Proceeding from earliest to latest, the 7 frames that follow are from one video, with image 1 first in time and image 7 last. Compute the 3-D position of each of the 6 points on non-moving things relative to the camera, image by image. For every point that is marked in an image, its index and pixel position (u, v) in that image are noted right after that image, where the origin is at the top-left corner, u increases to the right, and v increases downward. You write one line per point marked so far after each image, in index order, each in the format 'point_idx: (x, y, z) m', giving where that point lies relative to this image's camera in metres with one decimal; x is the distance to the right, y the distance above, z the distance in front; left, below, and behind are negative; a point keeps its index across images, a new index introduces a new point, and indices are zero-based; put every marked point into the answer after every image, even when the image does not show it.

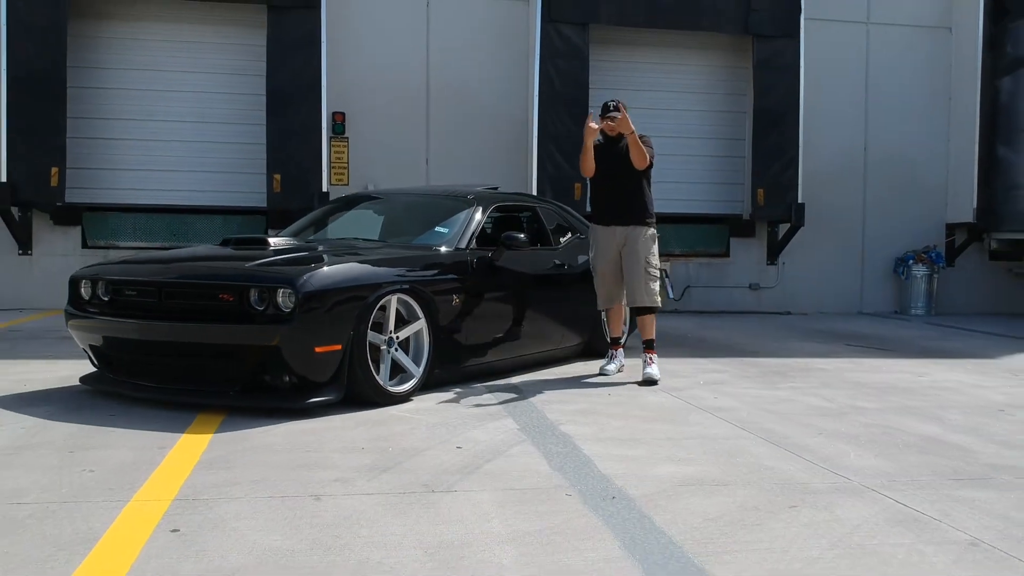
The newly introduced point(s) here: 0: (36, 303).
0: (-2.9, -0.1, +9.9) m
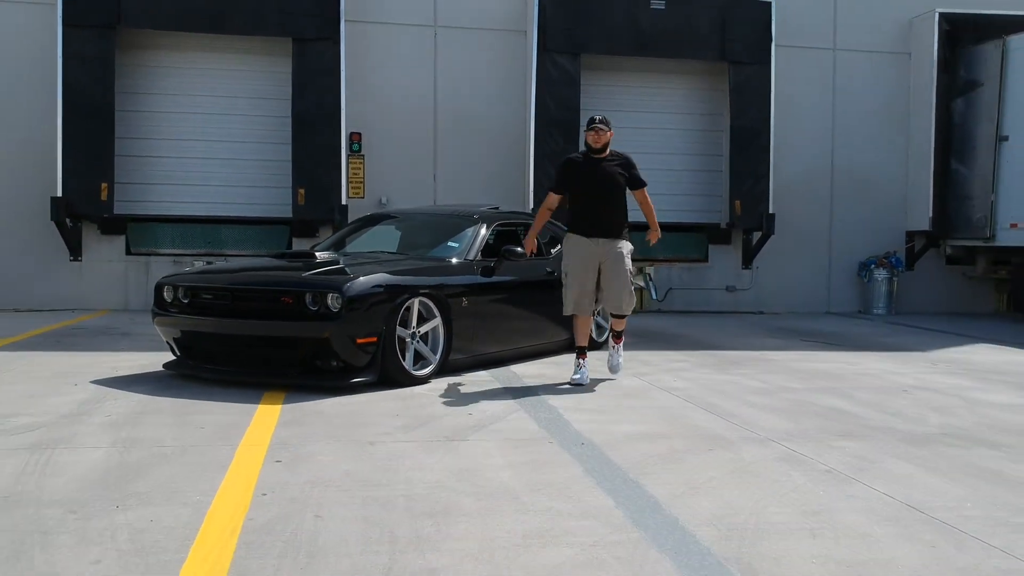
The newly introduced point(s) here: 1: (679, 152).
0: (-2.9, -0.1, +11.1) m
1: (+1.3, +1.1, +12.8) m
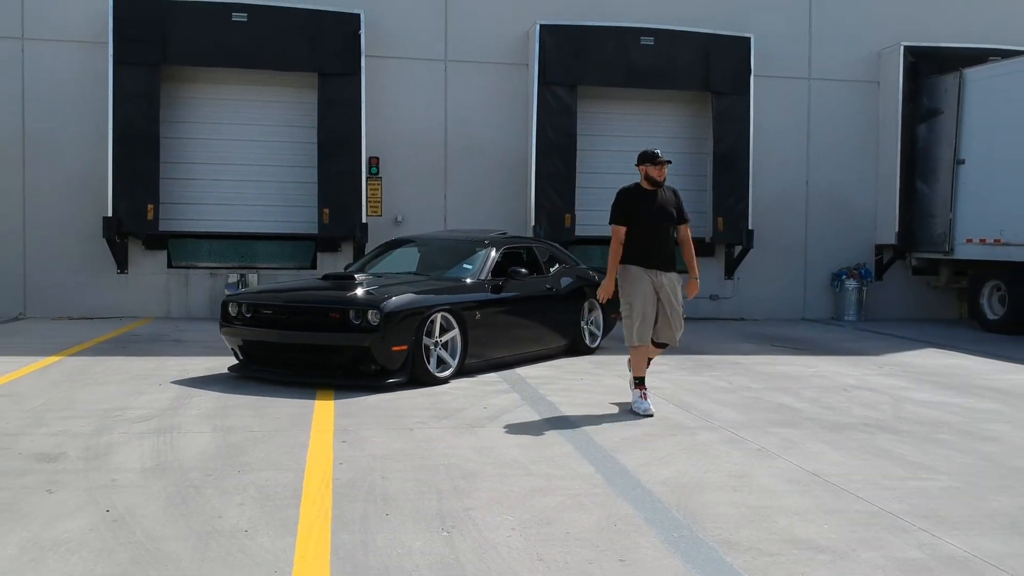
0: (-2.9, -0.2, +12.3) m
1: (+1.3, +1.0, +14.0) m
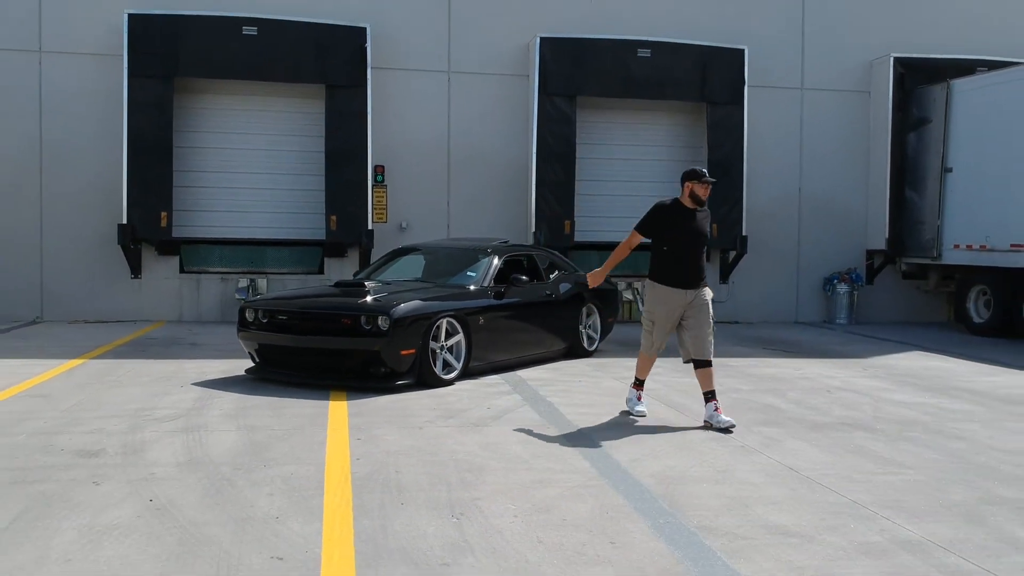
0: (-2.9, -0.2, +12.7) m
1: (+1.4, +1.0, +14.4) m
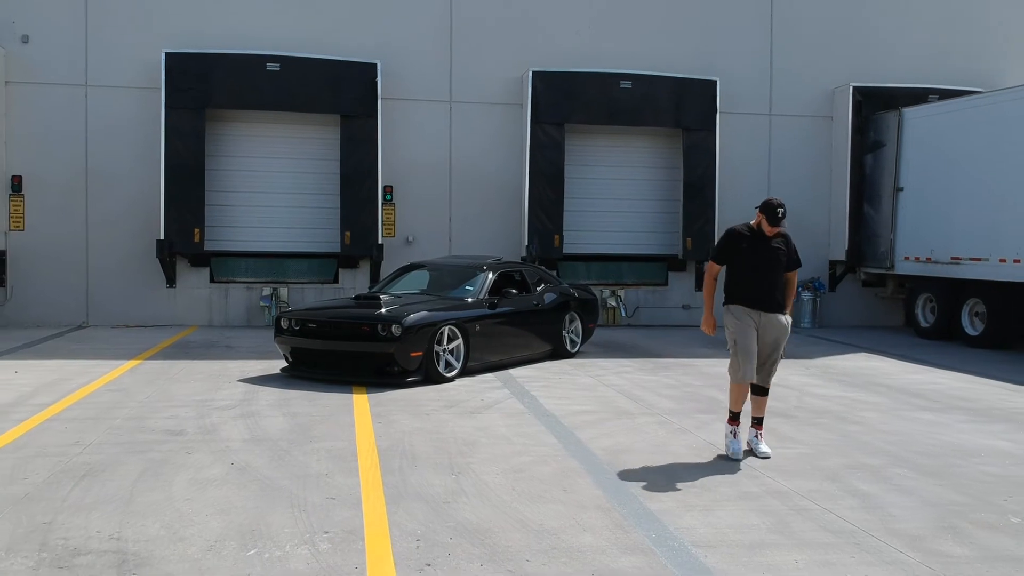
0: (-3.0, -0.3, +14.3) m
1: (+1.3, +0.9, +16.0) m
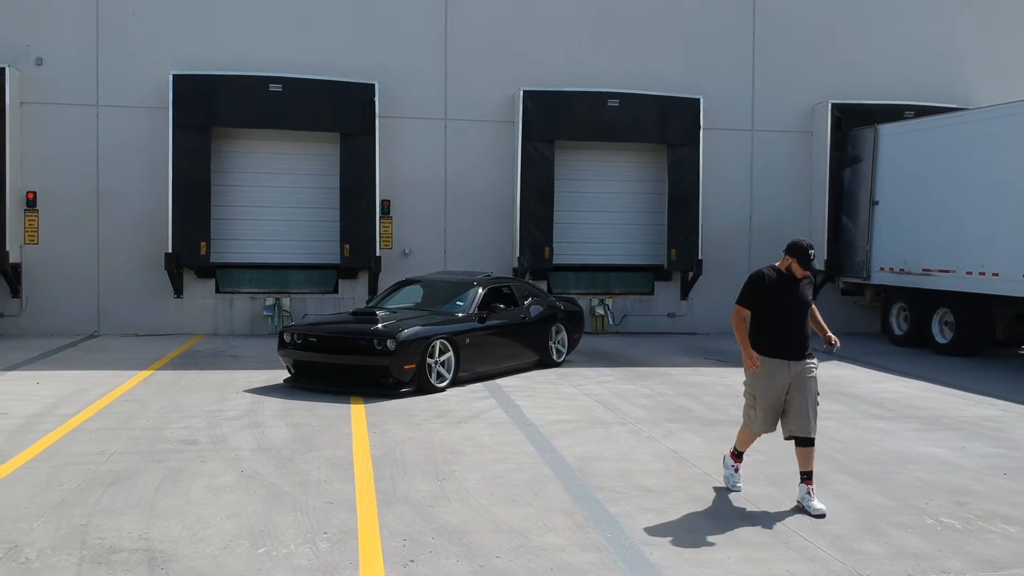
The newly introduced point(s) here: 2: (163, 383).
0: (-3.0, -0.4, +15.0) m
1: (+1.2, +0.8, +16.7) m
2: (-2.2, -0.6, +10.1) m
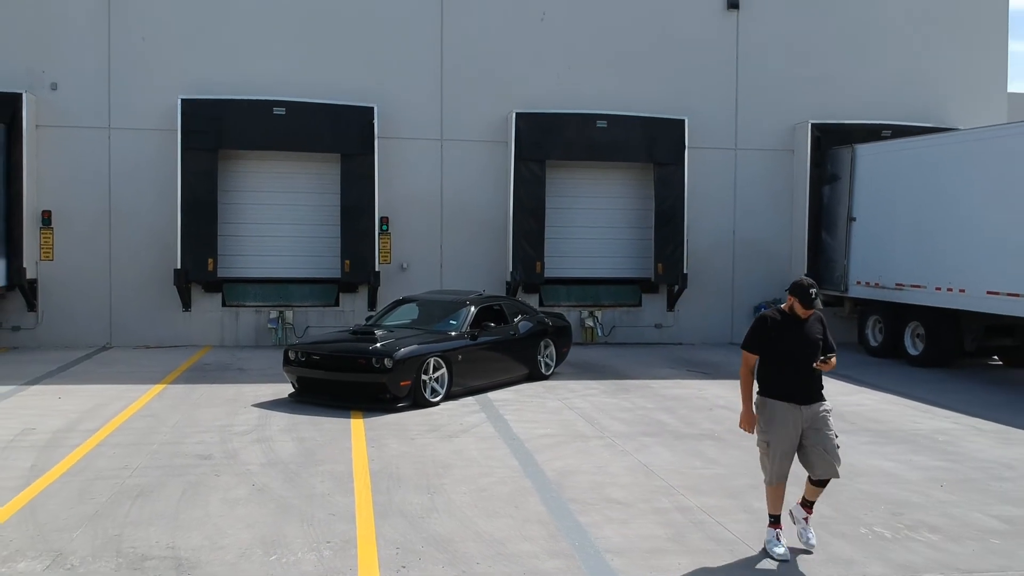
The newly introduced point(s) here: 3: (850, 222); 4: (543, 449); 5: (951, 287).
0: (-3.1, -0.5, +15.7) m
1: (+1.2, +0.7, +17.4) m
2: (-2.3, -0.7, +10.9) m
3: (+3.5, +0.7, +16.5) m
4: (+0.2, -0.8, +8.5) m
5: (+3.8, 0.0, +14.1) m
